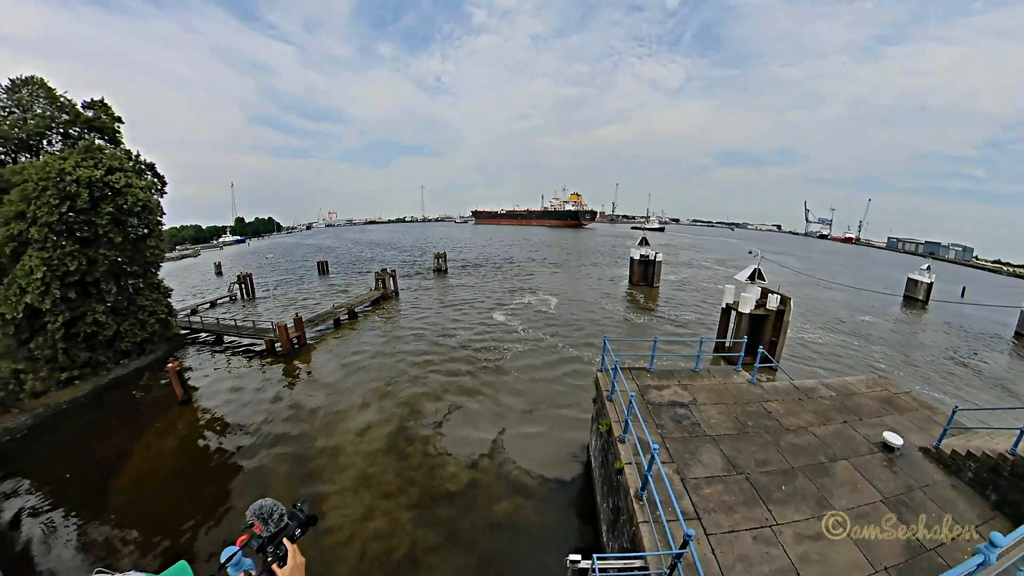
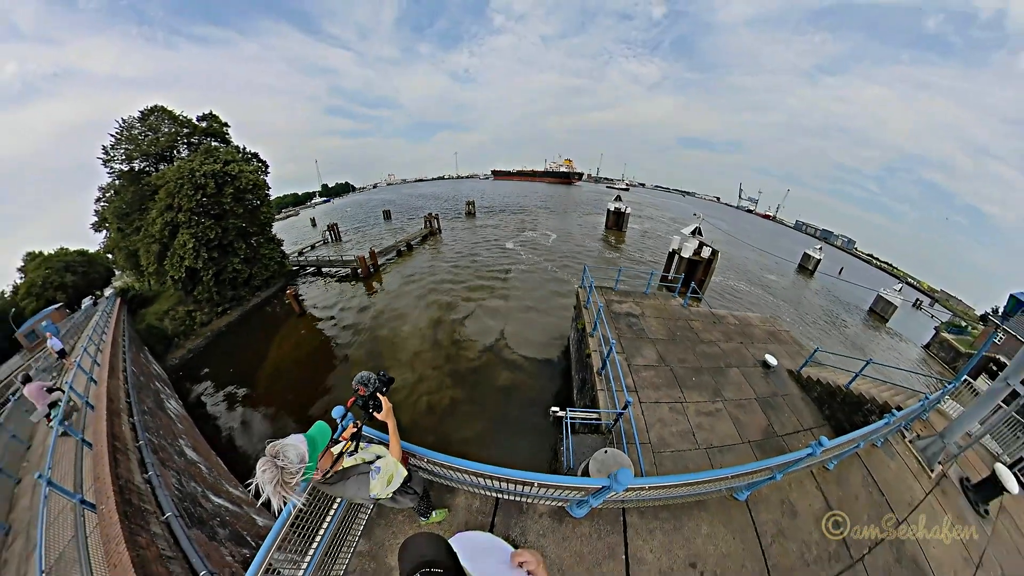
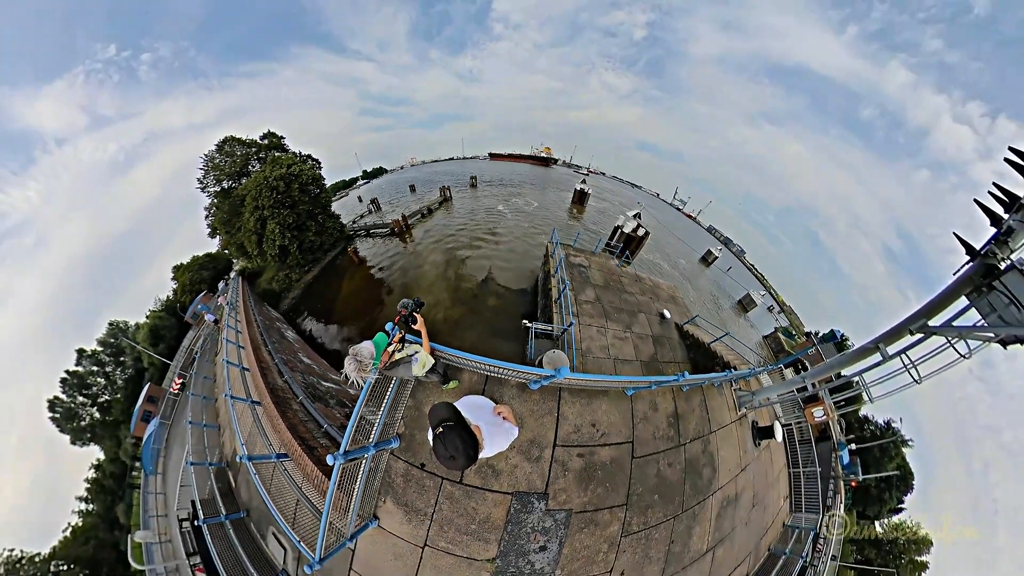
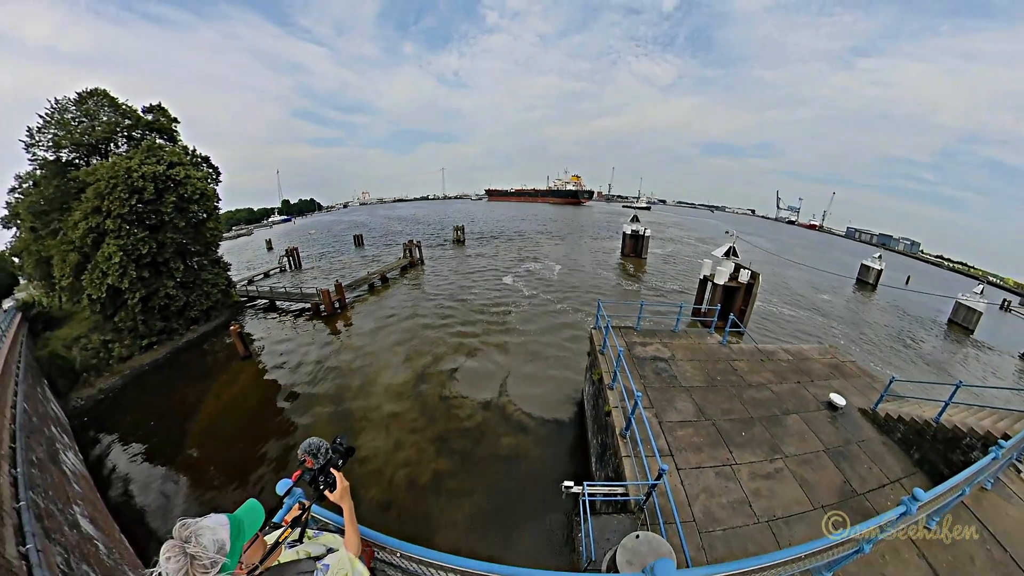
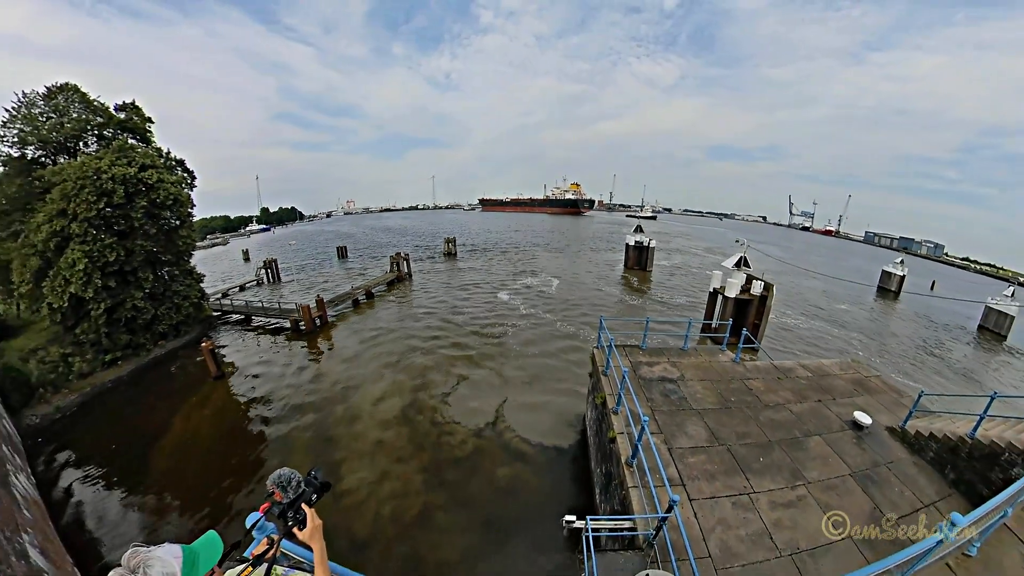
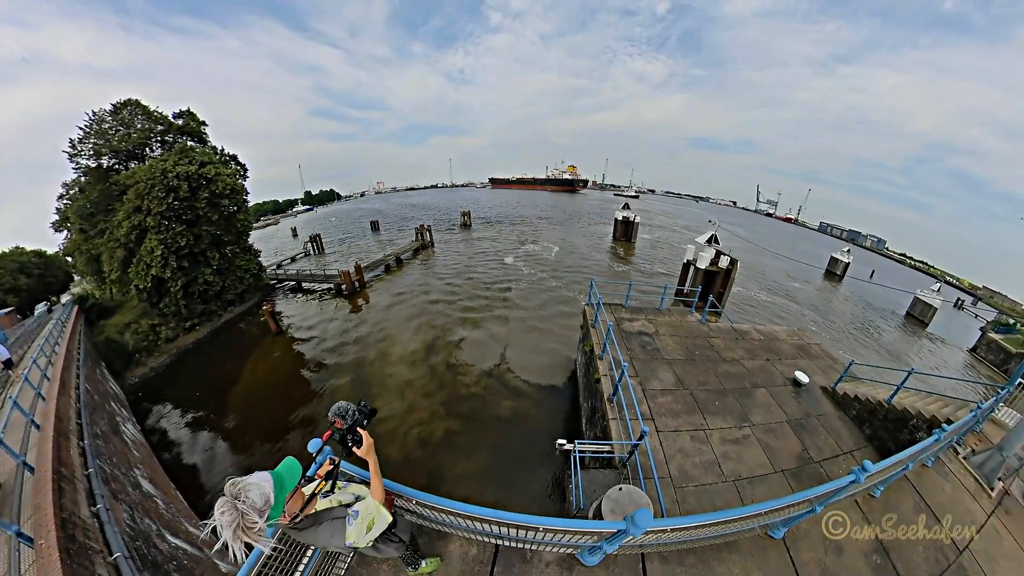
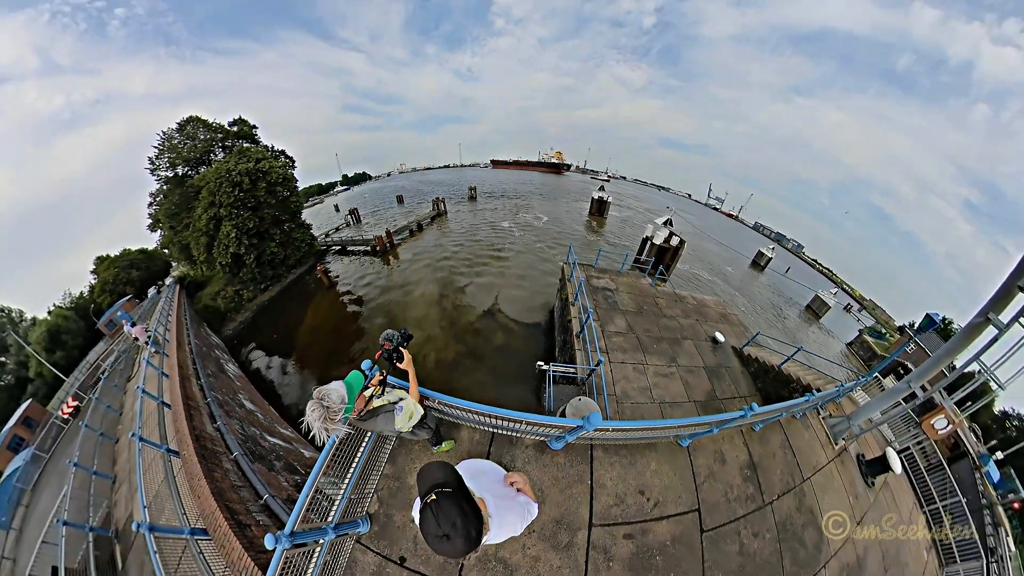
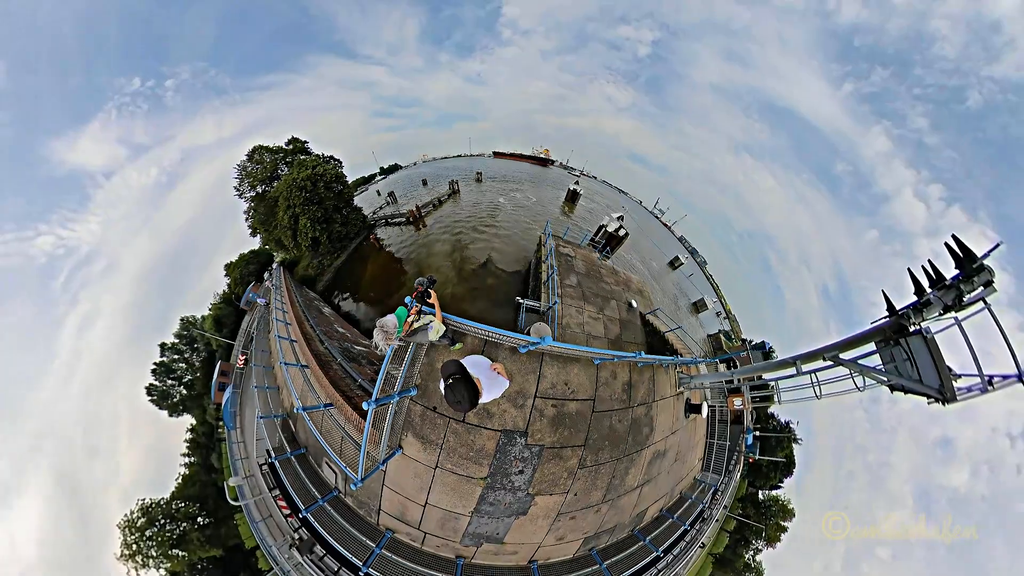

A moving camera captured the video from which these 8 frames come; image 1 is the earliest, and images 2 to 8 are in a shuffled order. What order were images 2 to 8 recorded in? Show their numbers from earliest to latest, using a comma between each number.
5, 4, 6, 2, 7, 3, 8
